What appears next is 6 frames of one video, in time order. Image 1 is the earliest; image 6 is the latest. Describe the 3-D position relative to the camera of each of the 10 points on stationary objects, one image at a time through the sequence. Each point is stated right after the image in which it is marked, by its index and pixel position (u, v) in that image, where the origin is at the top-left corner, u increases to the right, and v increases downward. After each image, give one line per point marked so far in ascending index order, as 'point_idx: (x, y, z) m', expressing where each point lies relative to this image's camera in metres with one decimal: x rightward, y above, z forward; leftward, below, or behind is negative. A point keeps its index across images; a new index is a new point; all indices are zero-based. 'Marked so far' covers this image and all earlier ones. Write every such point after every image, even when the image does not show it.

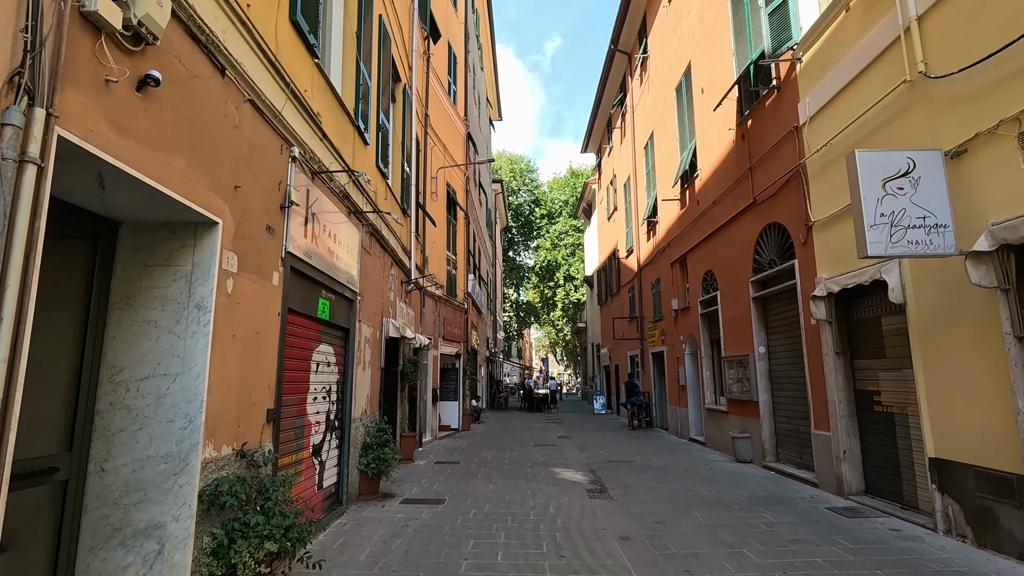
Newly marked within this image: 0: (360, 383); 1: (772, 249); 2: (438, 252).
0: (-2.0, -1.3, +7.0) m
1: (+4.1, +0.6, +8.5) m
2: (-2.0, +0.9, +14.1) m
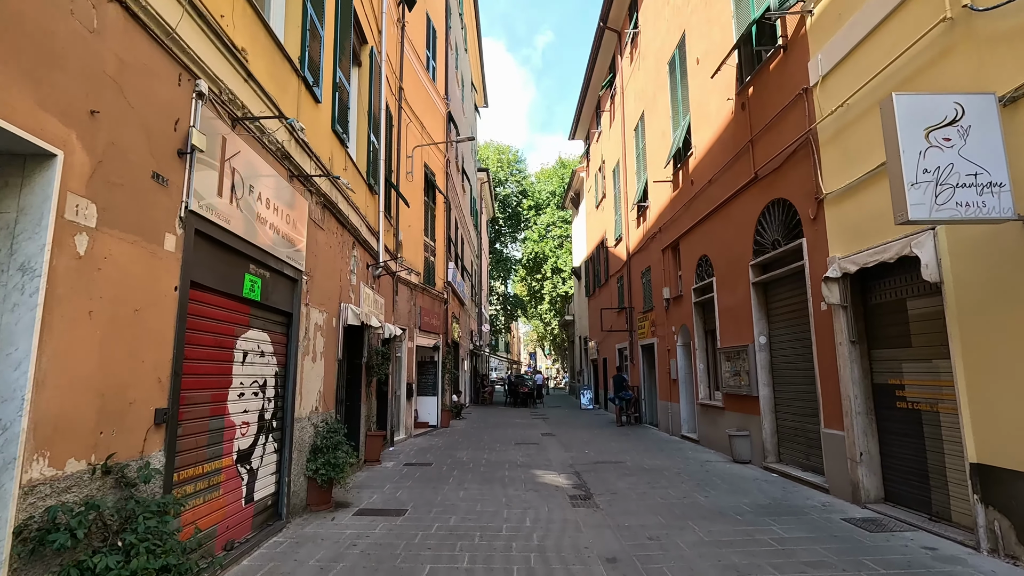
0: (-2.3, -1.0, +6.1) m
1: (+3.8, +0.9, +7.7) m
2: (-2.5, +1.2, +13.2) m
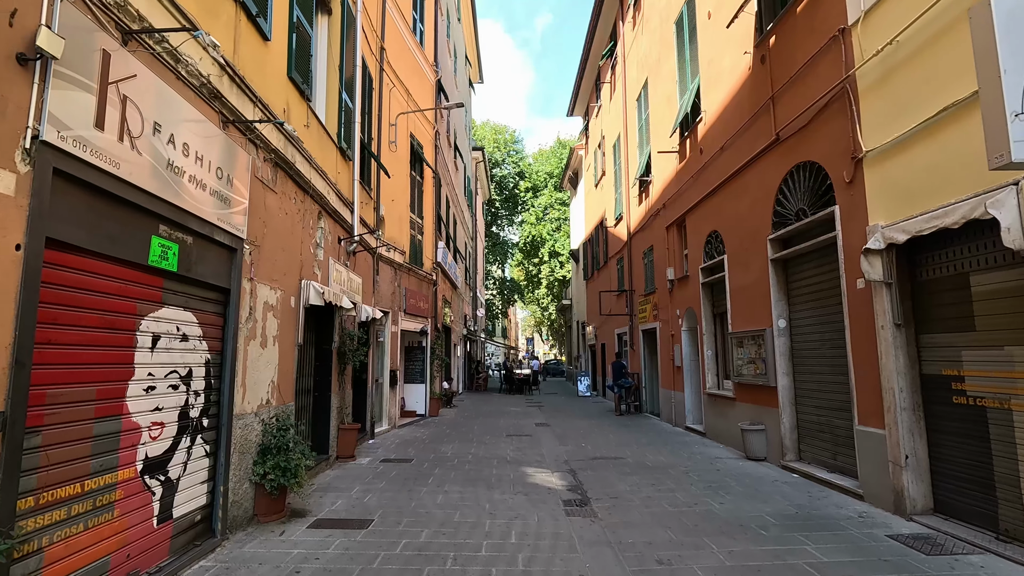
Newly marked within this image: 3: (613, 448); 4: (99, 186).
0: (-2.5, -0.8, +5.2) m
1: (+3.6, +1.2, +6.8) m
2: (-2.6, +1.7, +12.2) m
3: (+1.7, -2.7, +9.0) m
4: (-2.4, +0.6, +3.1) m
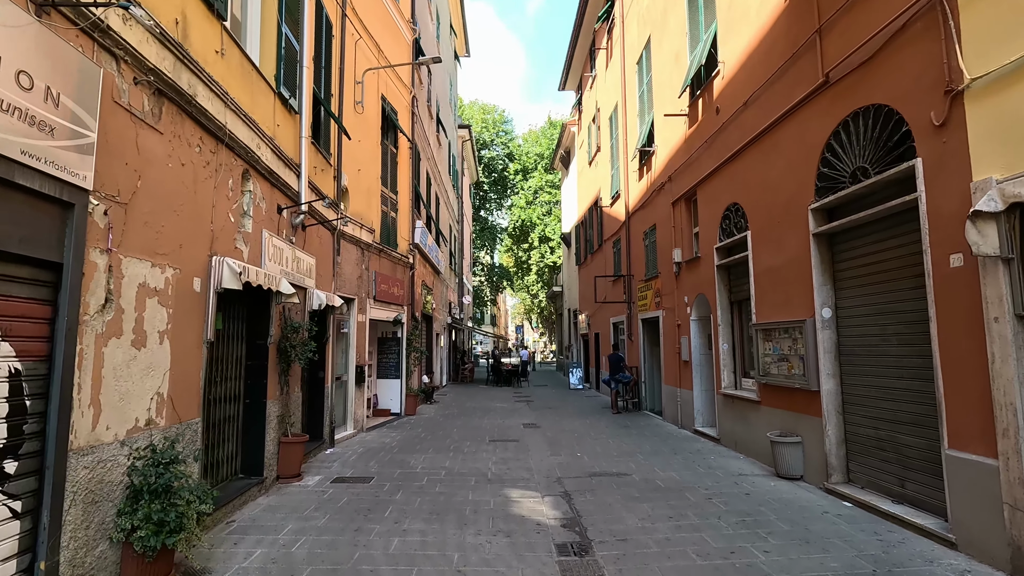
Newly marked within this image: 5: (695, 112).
0: (-2.7, -0.6, +3.7) m
1: (+3.4, +1.4, +5.3) m
2: (-2.9, +2.0, +10.6) m
3: (+1.5, -2.5, +7.6) m
4: (-2.5, +0.7, +1.5) m
5: (+3.3, +3.2, +9.5) m
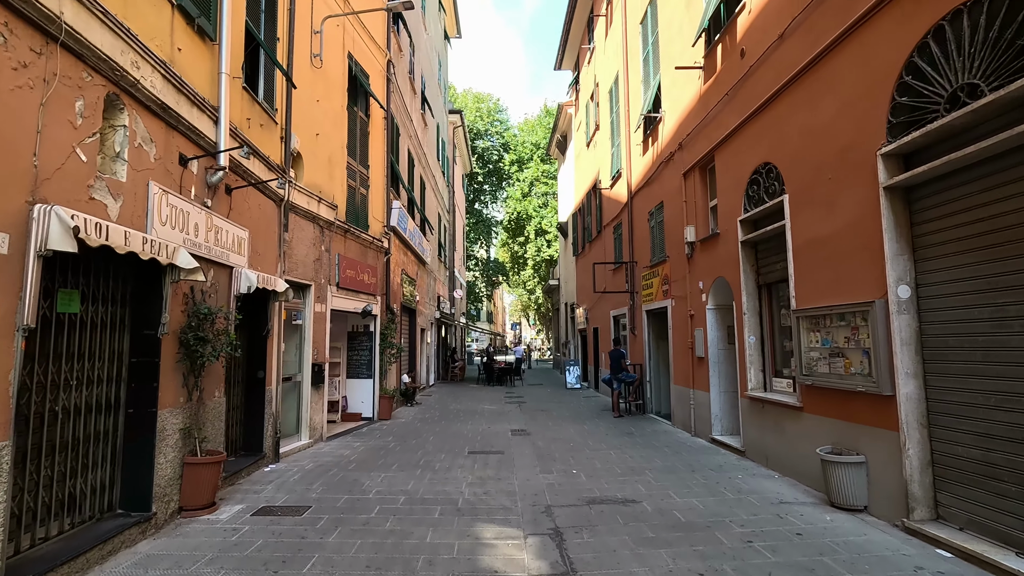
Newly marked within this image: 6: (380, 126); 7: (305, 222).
0: (-2.9, -0.4, +2.2) m
1: (+3.2, +1.6, +3.8) m
2: (-3.2, +2.3, +9.1) m
3: (+1.2, -2.2, +6.2) m
4: (-2.7, +0.9, 0.0) m
5: (+3.0, +3.4, +8.0) m
6: (-3.0, +3.6, +11.9) m
7: (-3.2, +1.0, +8.4) m
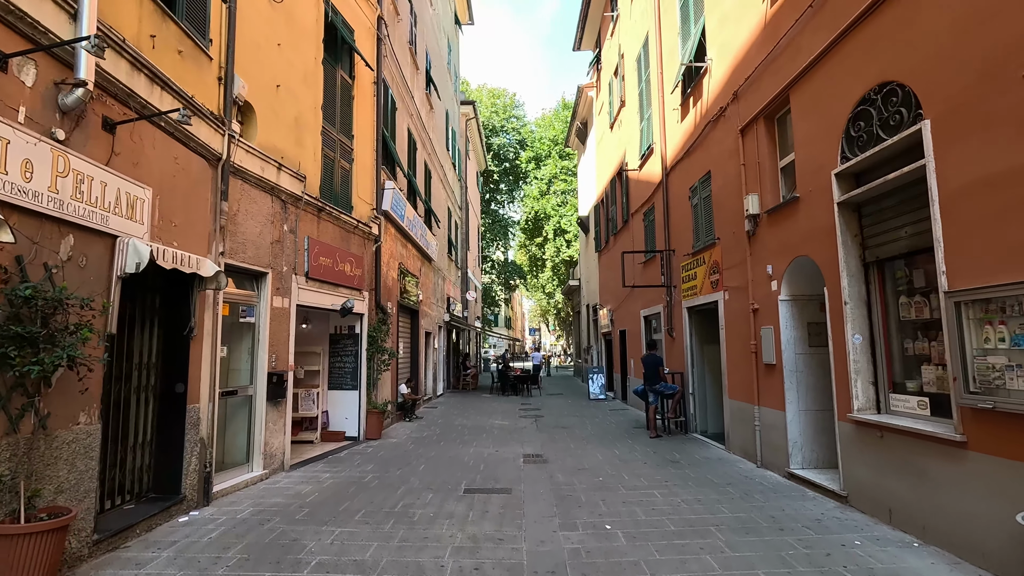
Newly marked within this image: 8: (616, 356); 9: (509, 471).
0: (-3.0, -0.1, +0.4) m
1: (+3.1, +1.8, +1.8) m
2: (-3.1, +2.4, +7.3) m
3: (+1.3, -2.0, +4.2) m
4: (-2.9, +1.2, -1.8) m
5: (+3.1, +3.6, +6.1) m
6: (-2.7, +3.7, +10.2) m
7: (-3.1, +1.2, +6.6) m
8: (+3.1, -2.0, +15.9) m
9: (-0.1, -2.4, +6.9) m
